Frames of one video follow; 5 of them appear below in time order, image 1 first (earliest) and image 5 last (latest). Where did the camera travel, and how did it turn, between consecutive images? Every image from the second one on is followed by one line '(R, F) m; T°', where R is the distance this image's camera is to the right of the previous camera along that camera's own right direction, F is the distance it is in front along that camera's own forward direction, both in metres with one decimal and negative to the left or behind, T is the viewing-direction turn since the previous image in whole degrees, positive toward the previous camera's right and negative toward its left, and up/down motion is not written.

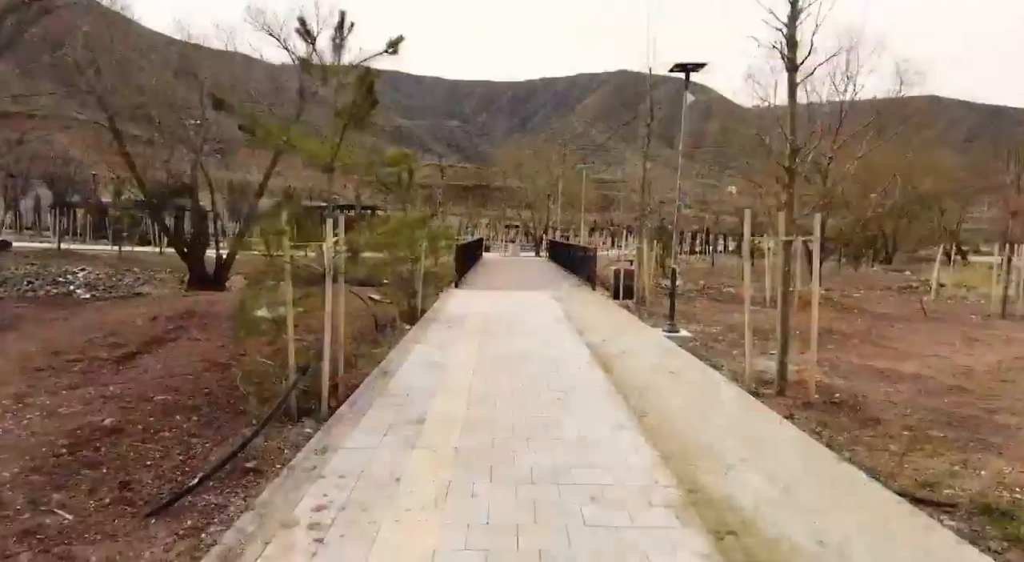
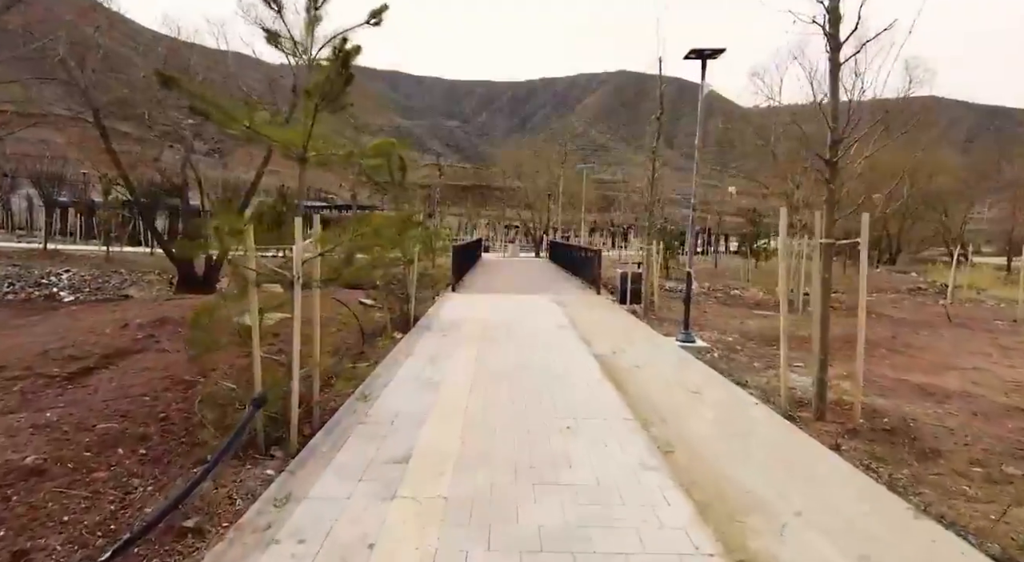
(0.0, +0.7) m; 0°
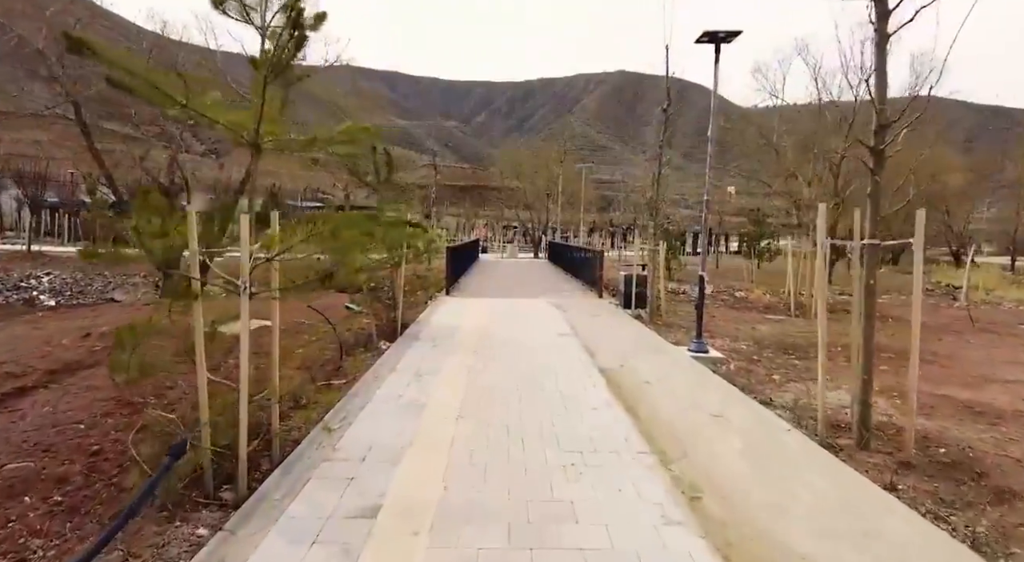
(0.0, +0.7) m; 0°
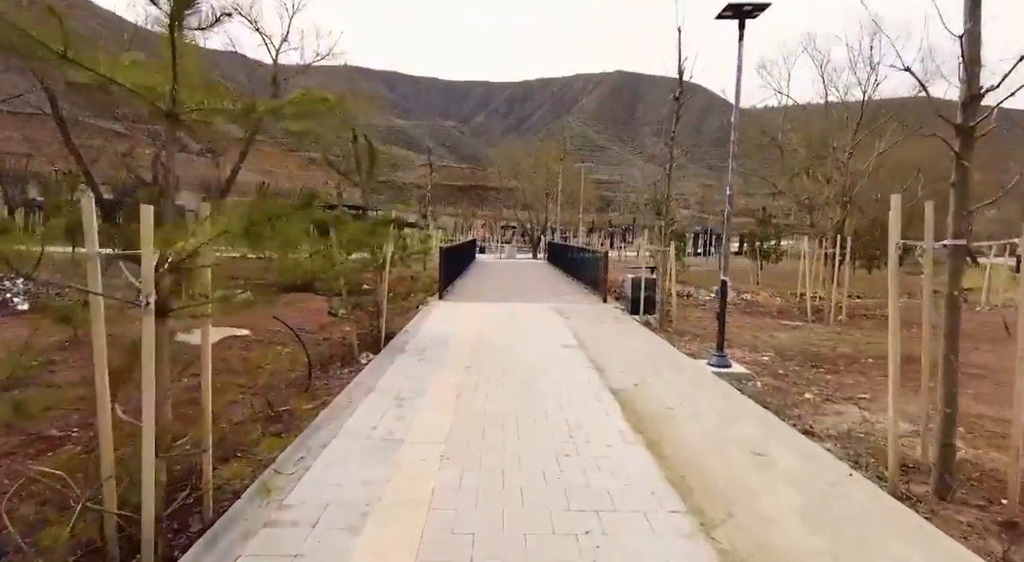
(0.0, +0.8) m; 0°
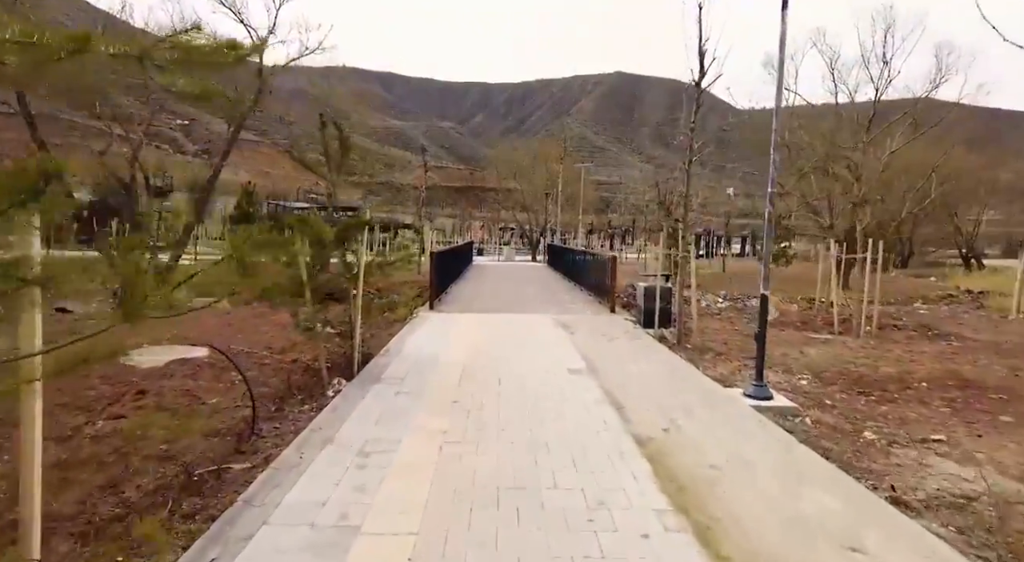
(0.0, +1.1) m; 0°
